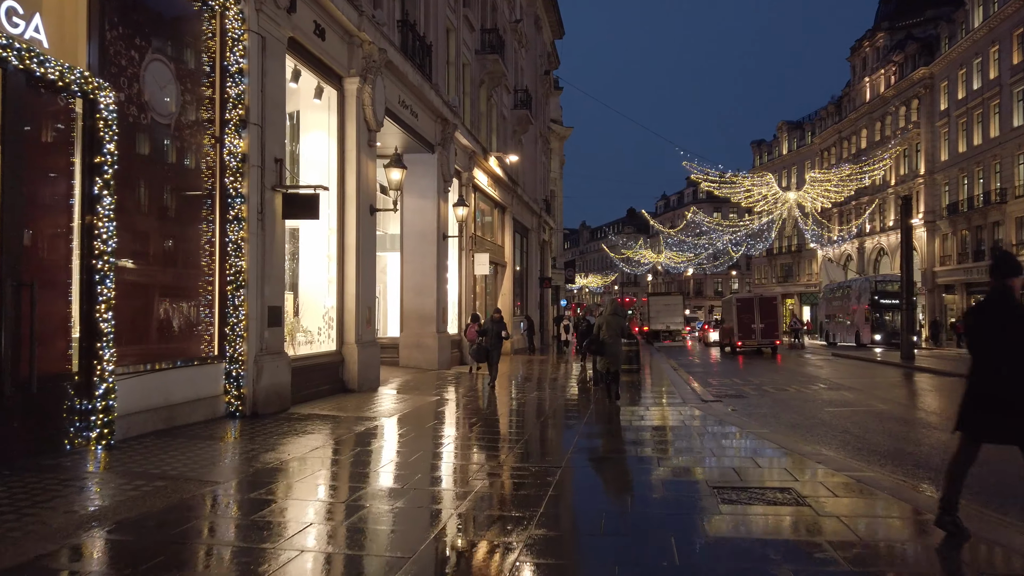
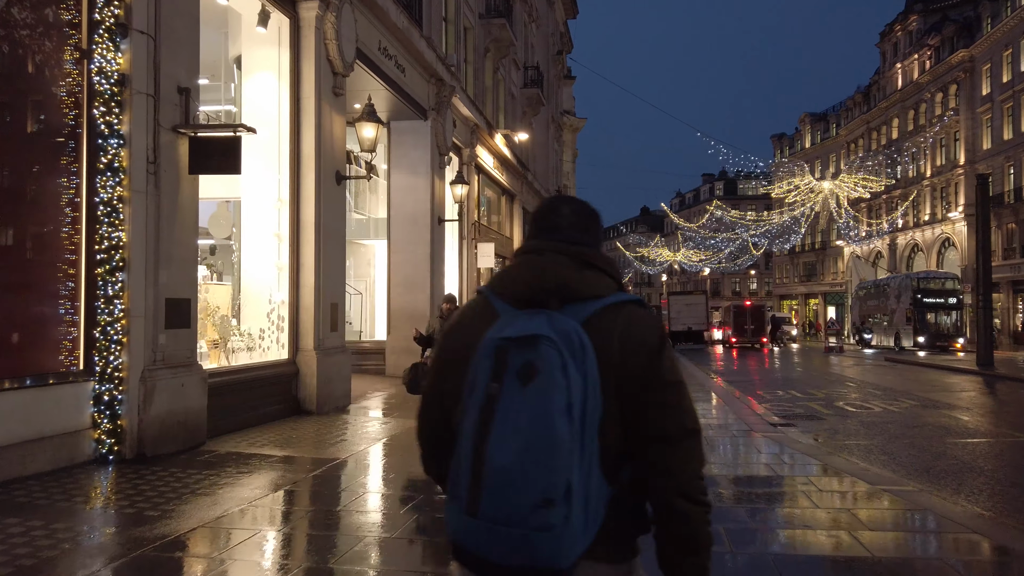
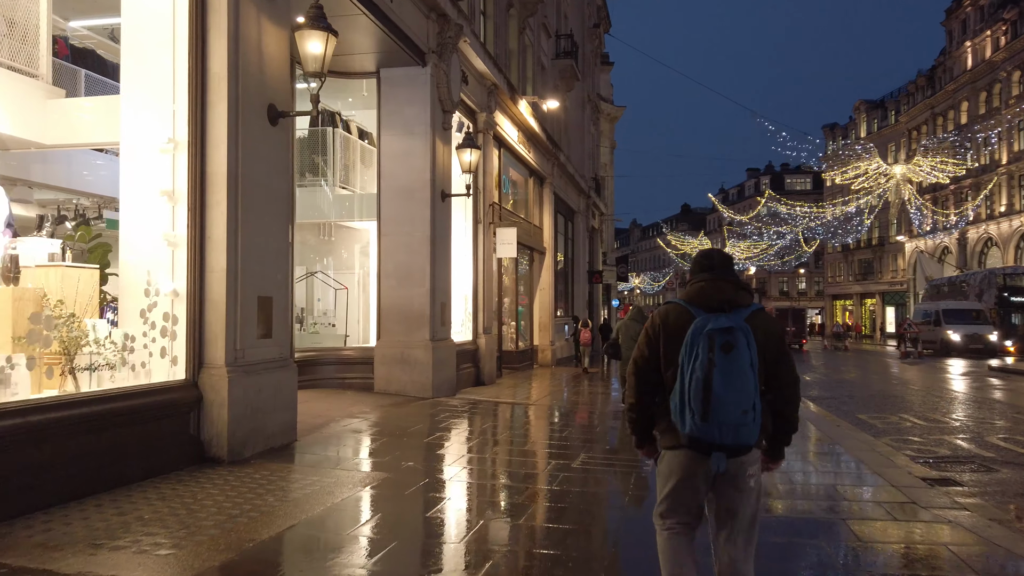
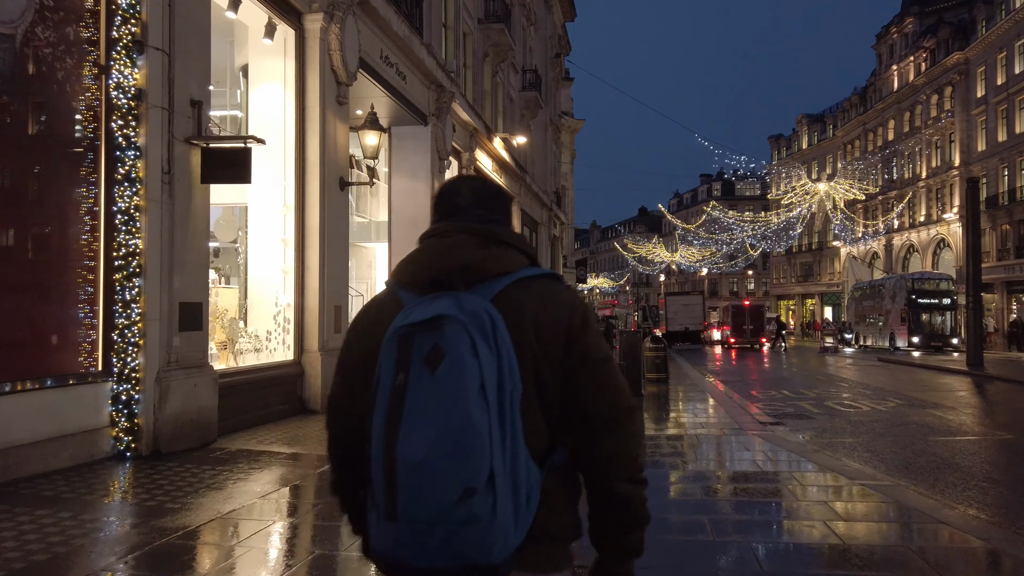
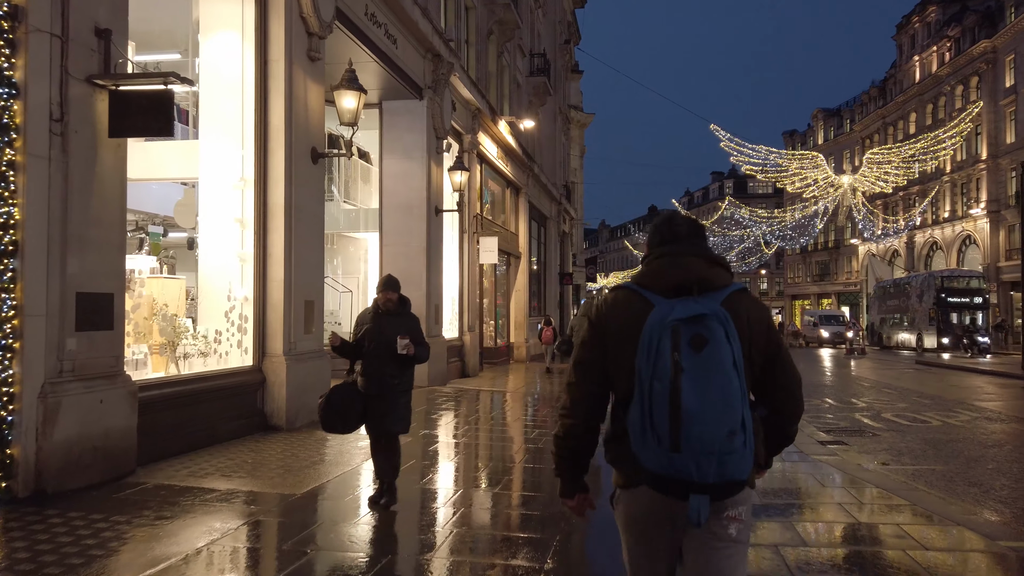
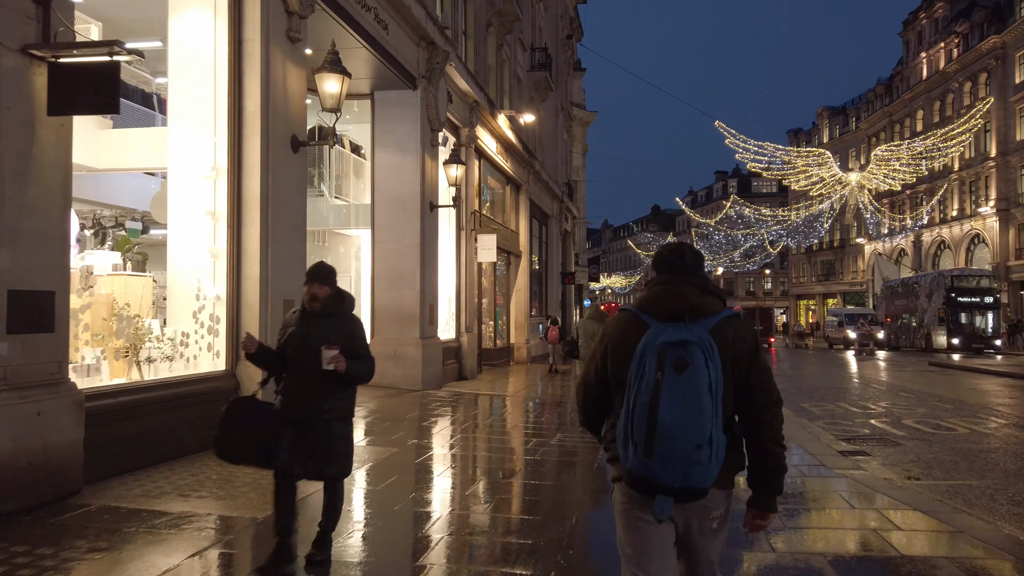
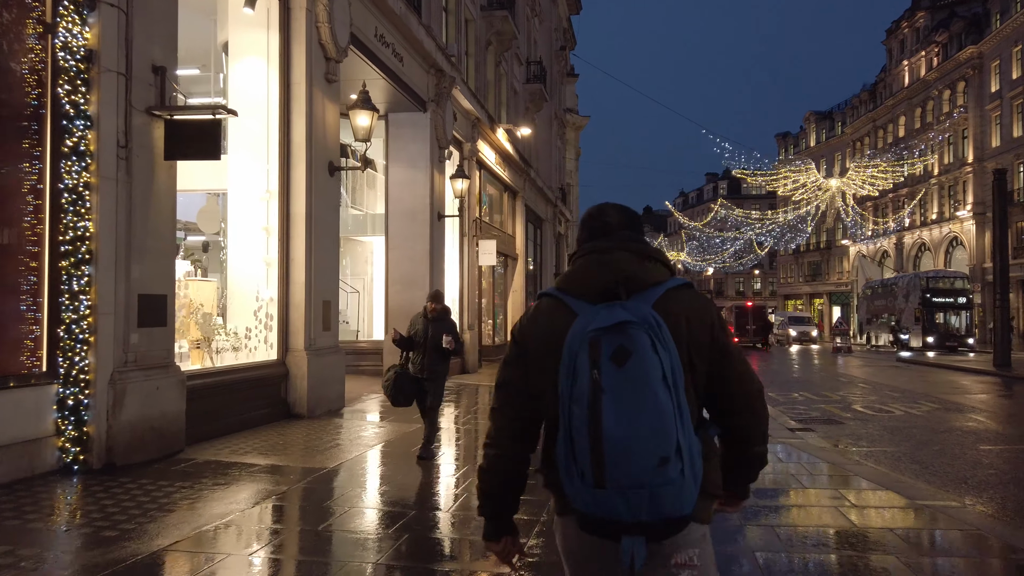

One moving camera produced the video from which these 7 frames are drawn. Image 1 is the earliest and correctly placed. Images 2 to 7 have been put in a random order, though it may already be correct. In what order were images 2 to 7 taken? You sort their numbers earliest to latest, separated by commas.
4, 2, 7, 5, 6, 3
